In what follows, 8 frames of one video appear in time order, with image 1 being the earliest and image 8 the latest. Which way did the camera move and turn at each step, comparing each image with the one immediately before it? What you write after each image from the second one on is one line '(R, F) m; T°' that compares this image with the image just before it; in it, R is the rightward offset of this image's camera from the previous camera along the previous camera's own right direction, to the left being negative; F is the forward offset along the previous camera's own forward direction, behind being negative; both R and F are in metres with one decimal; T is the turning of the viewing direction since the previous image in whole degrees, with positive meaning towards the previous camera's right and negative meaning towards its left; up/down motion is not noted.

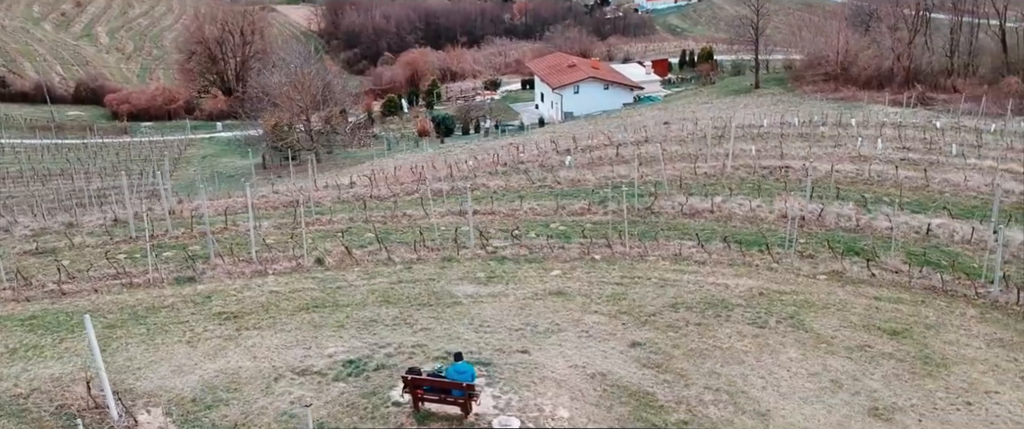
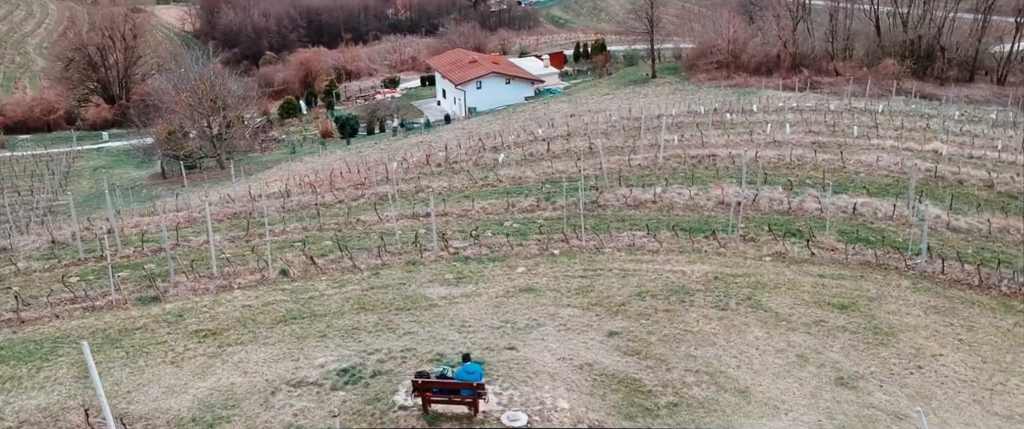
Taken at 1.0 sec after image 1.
(-0.8, -0.2) m; +7°
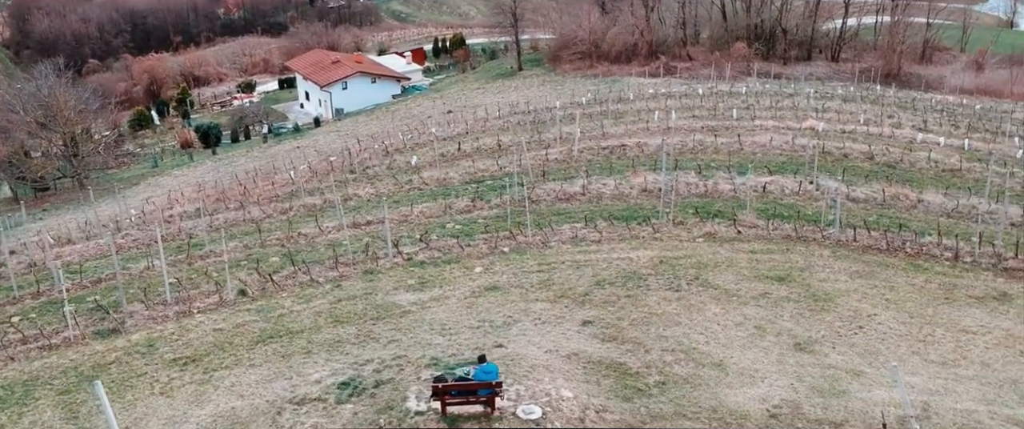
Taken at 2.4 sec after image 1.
(-1.2, -0.2) m; +9°
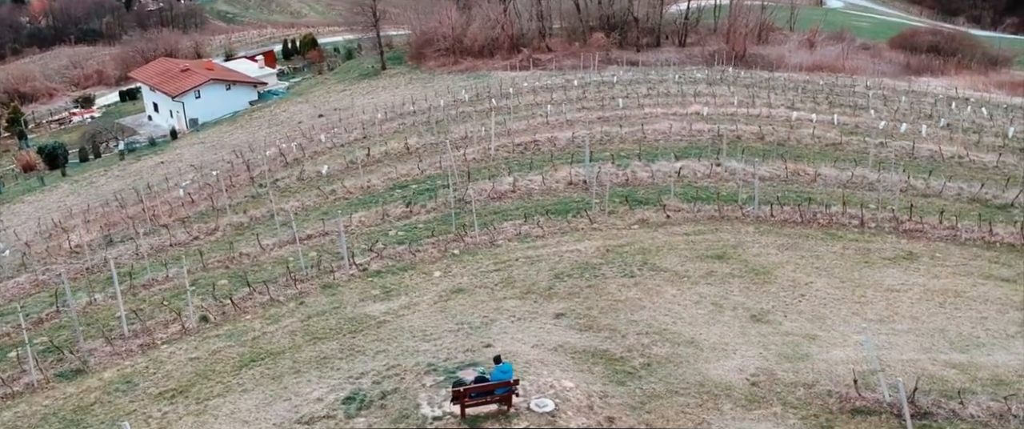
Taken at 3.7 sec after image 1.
(-1.3, -0.2) m; +10°
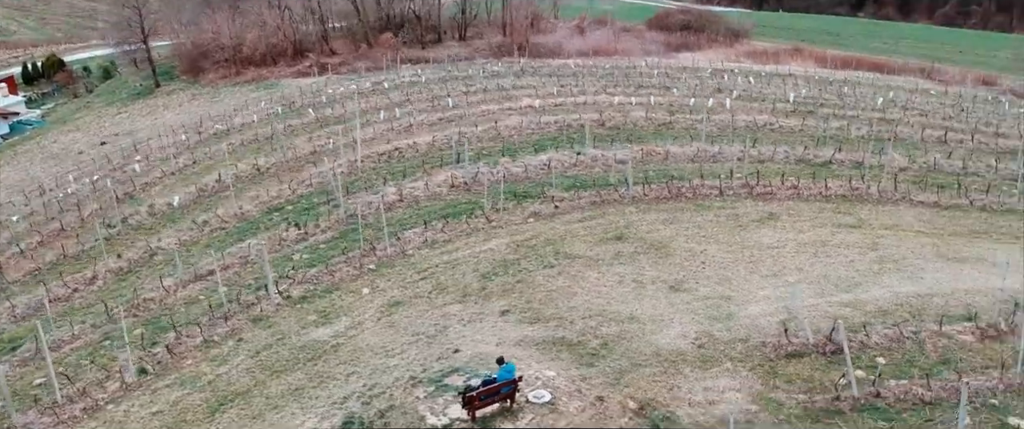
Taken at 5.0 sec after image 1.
(-1.9, -0.2) m; +15°
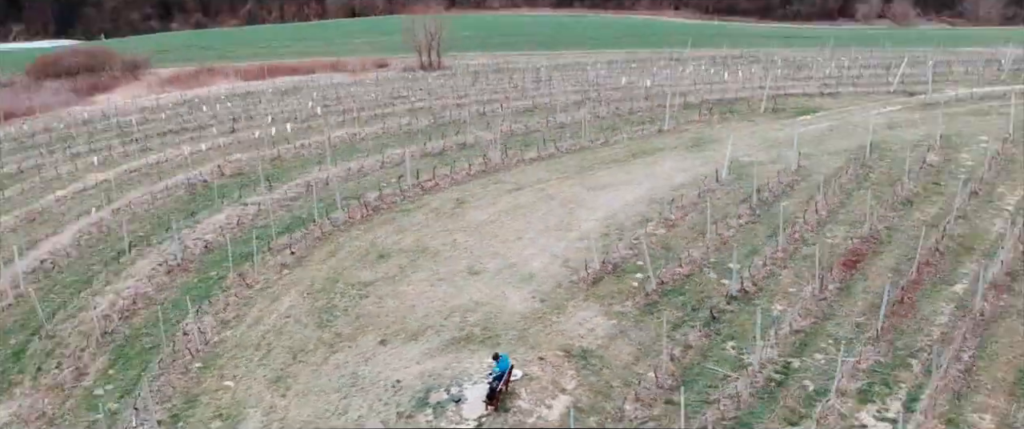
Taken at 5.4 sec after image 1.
(-5.7, +0.1) m; +38°
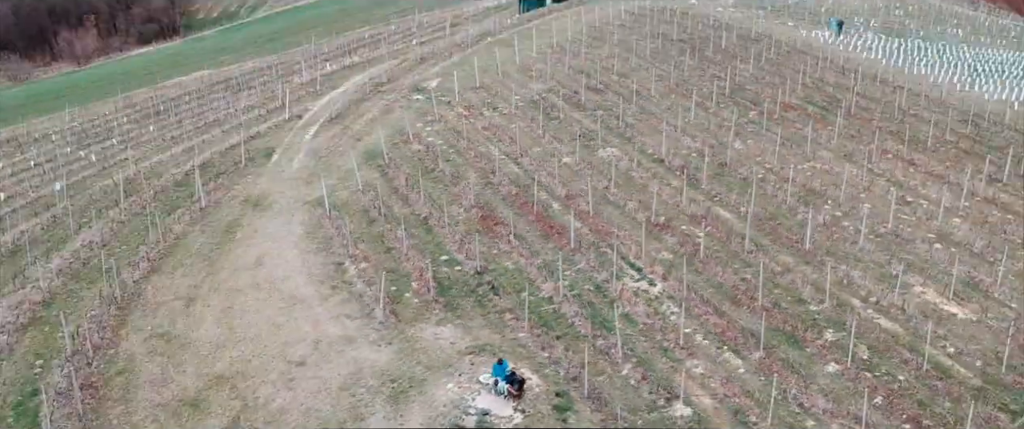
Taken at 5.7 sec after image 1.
(-9.3, +1.5) m; +52°
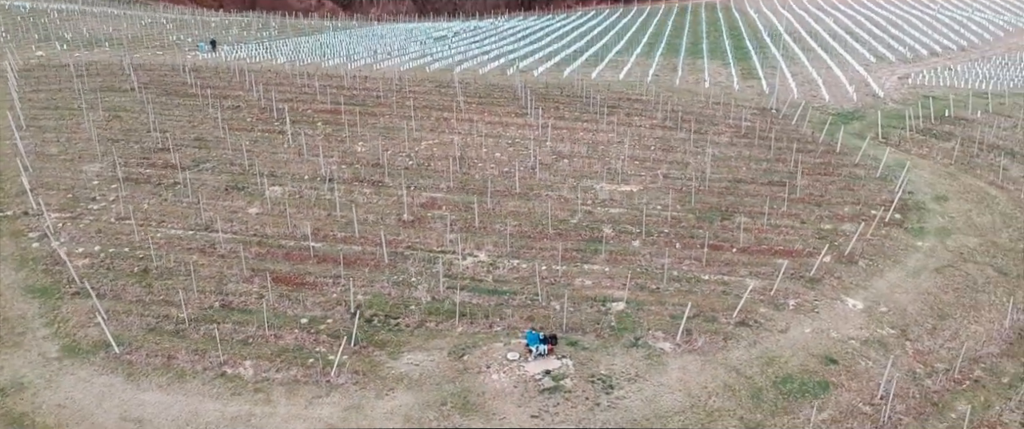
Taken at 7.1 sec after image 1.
(-11.6, +2.3) m; +48°
